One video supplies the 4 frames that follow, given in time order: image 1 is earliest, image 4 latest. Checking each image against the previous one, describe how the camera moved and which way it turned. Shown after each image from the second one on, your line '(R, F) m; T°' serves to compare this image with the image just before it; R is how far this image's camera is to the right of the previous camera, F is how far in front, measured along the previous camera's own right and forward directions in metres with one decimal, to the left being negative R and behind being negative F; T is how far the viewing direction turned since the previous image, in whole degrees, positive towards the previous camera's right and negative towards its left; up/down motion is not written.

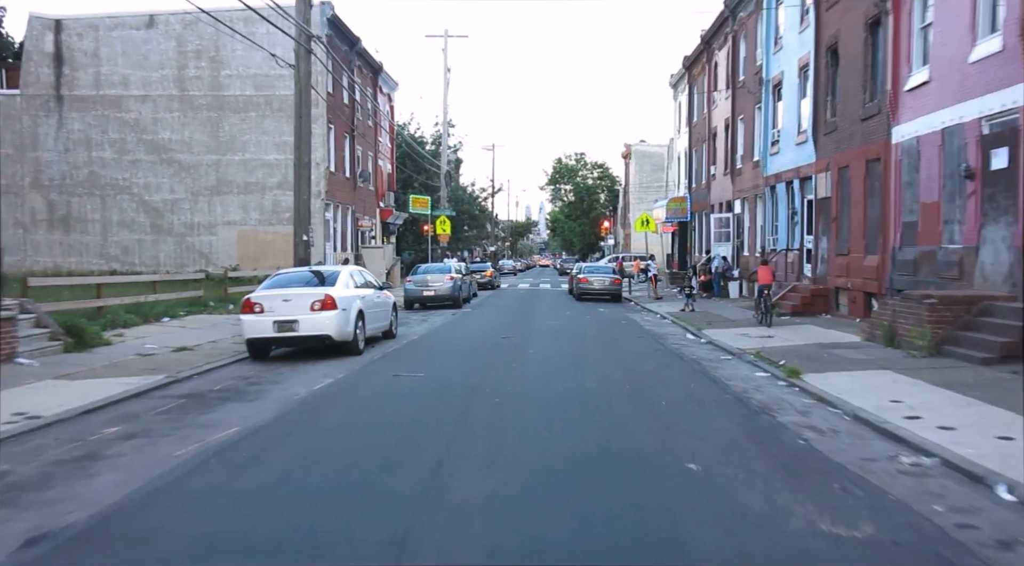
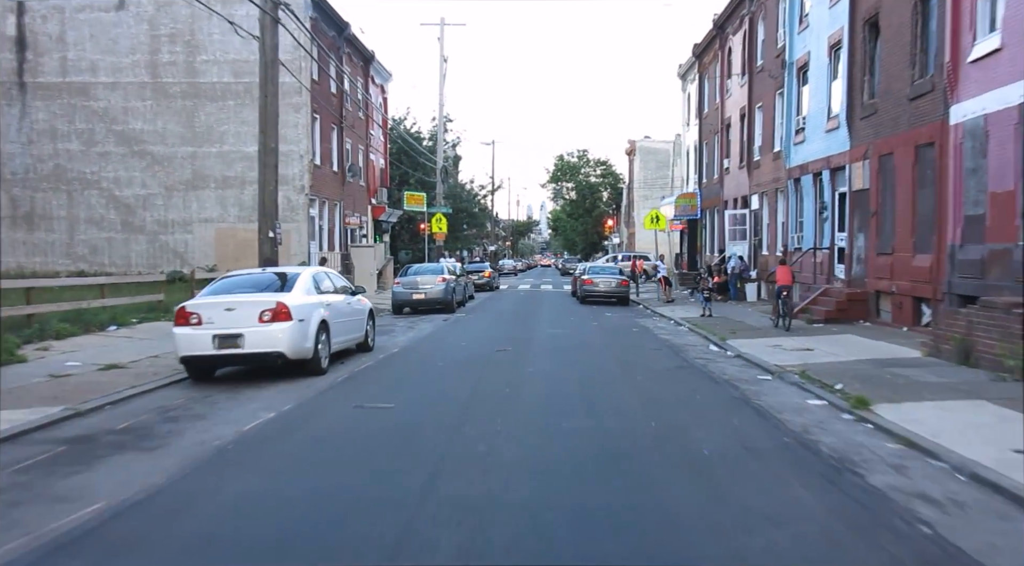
(+0.1, +2.3) m; 0°
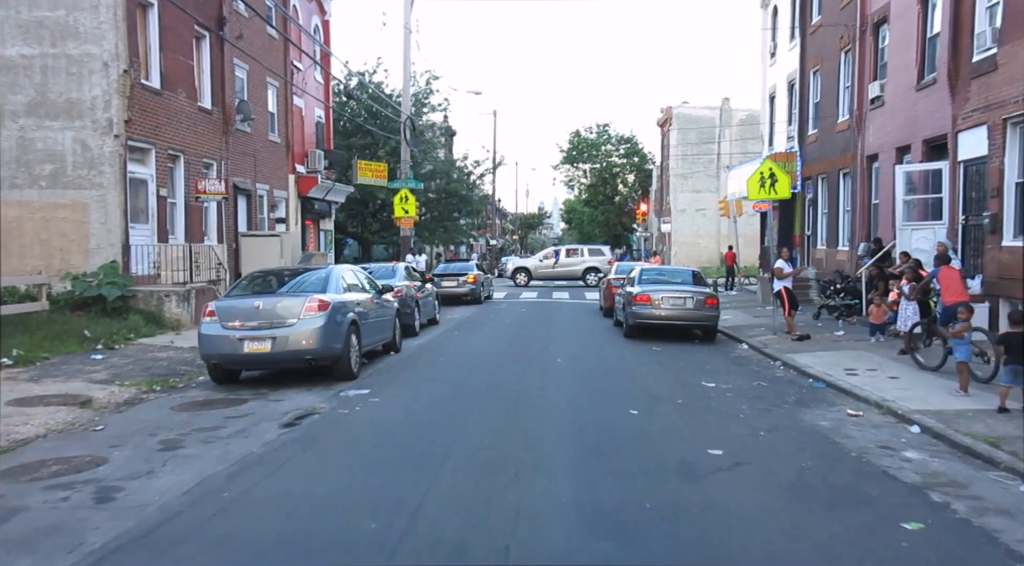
(+0.5, +13.9) m; -1°
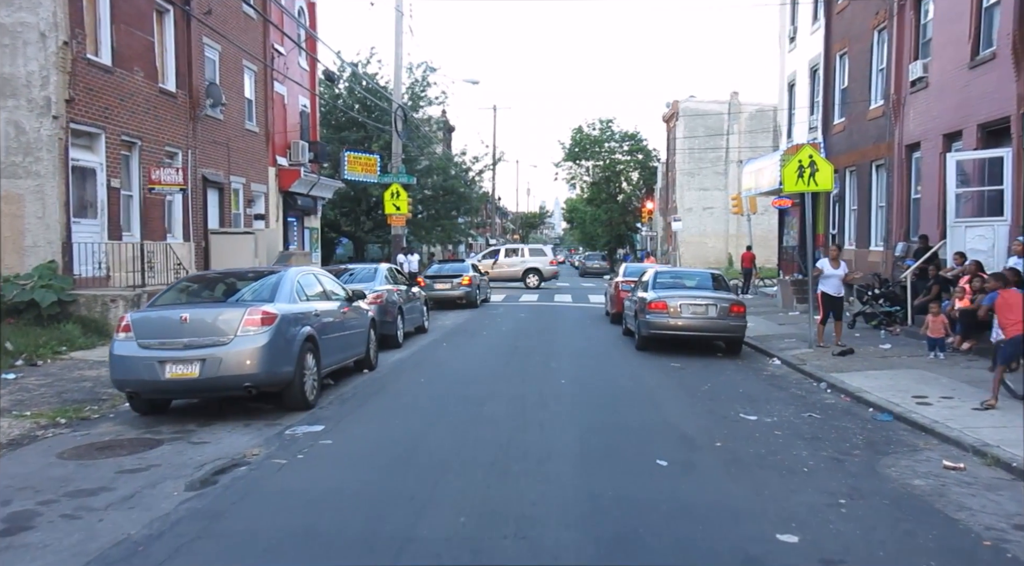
(+0.1, +2.1) m; 0°
